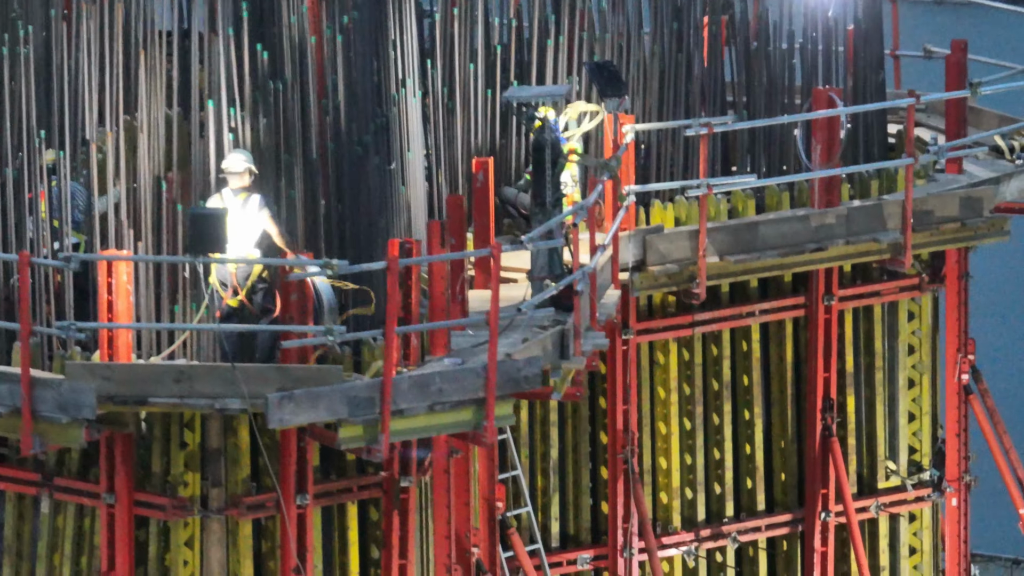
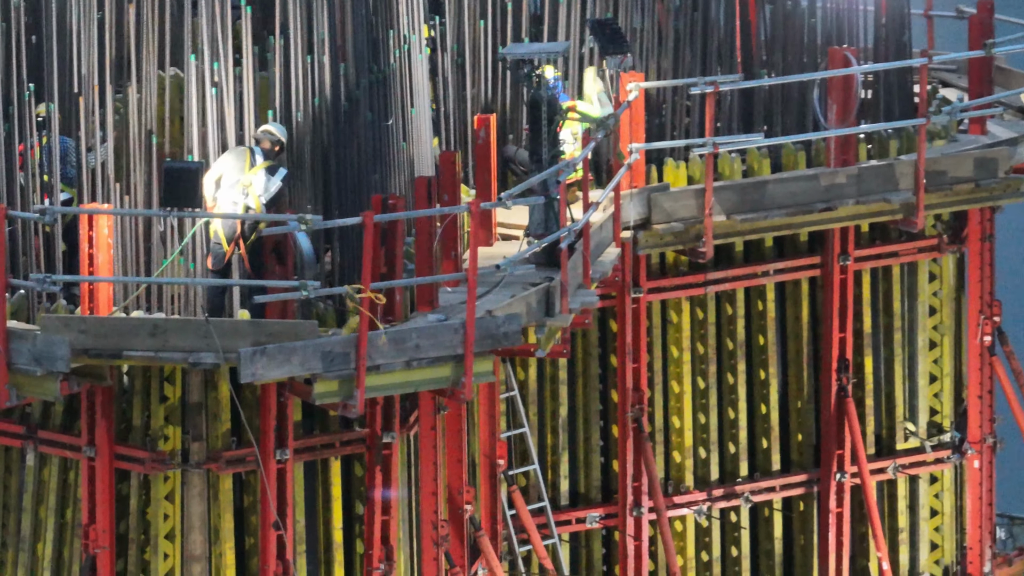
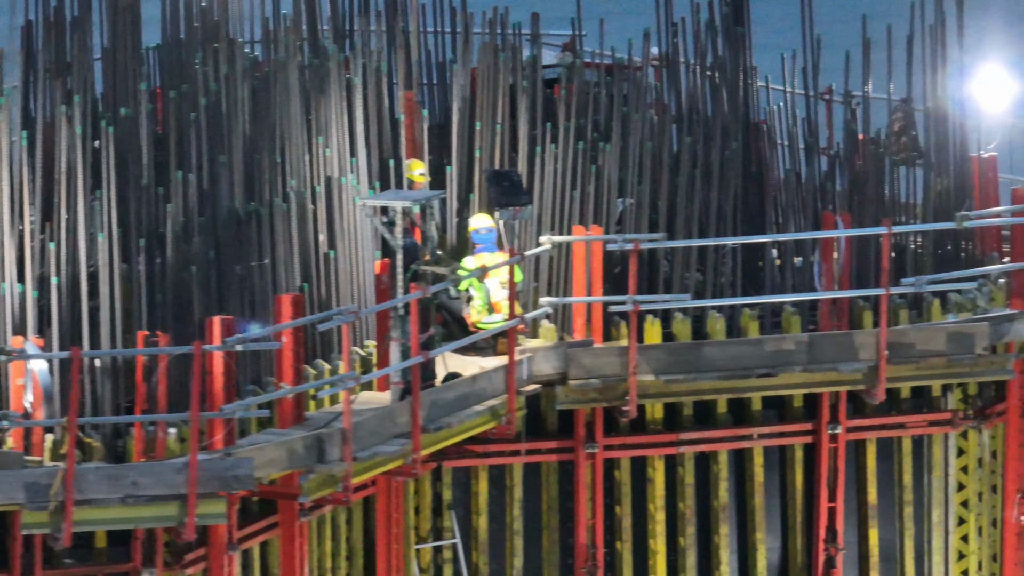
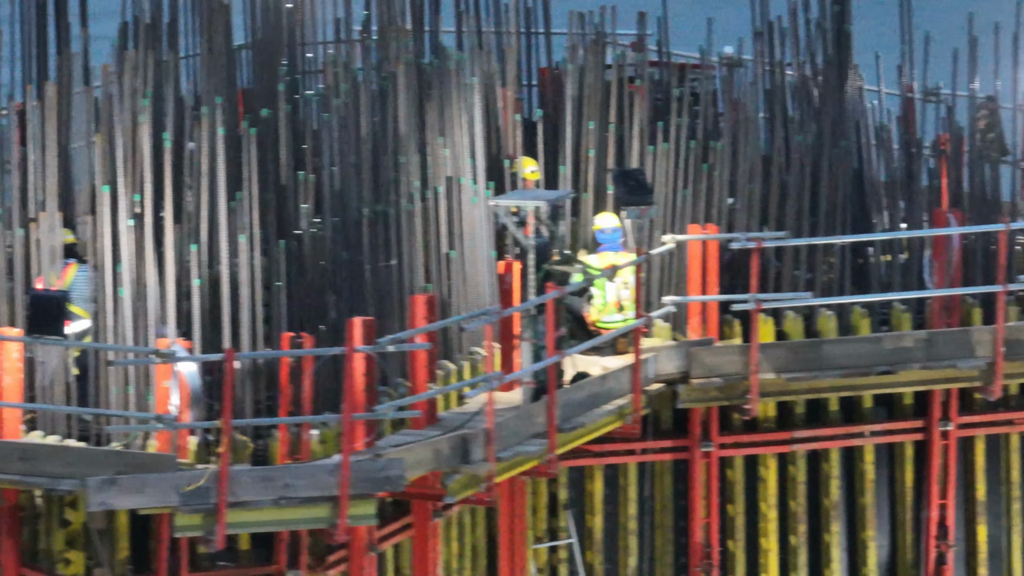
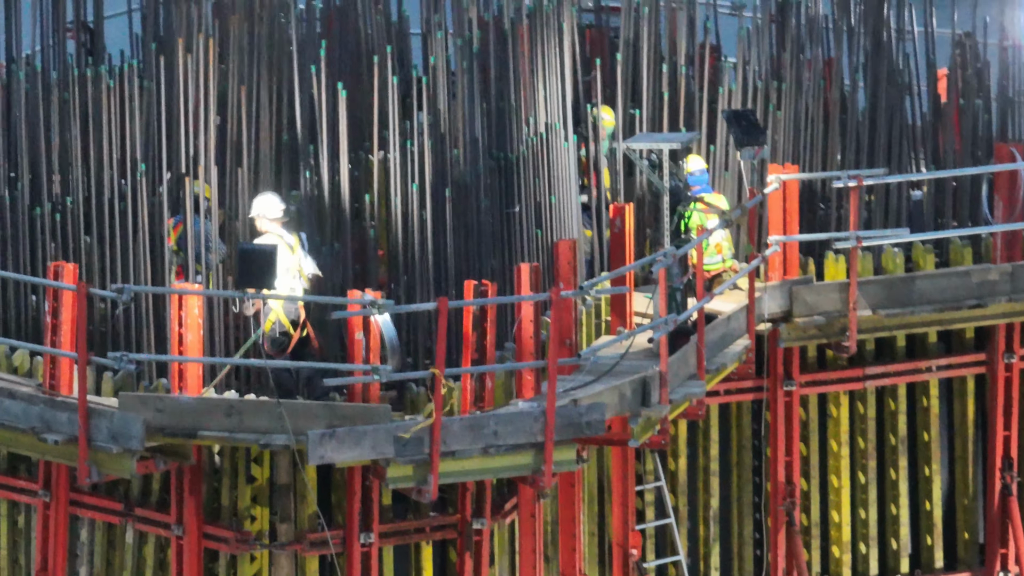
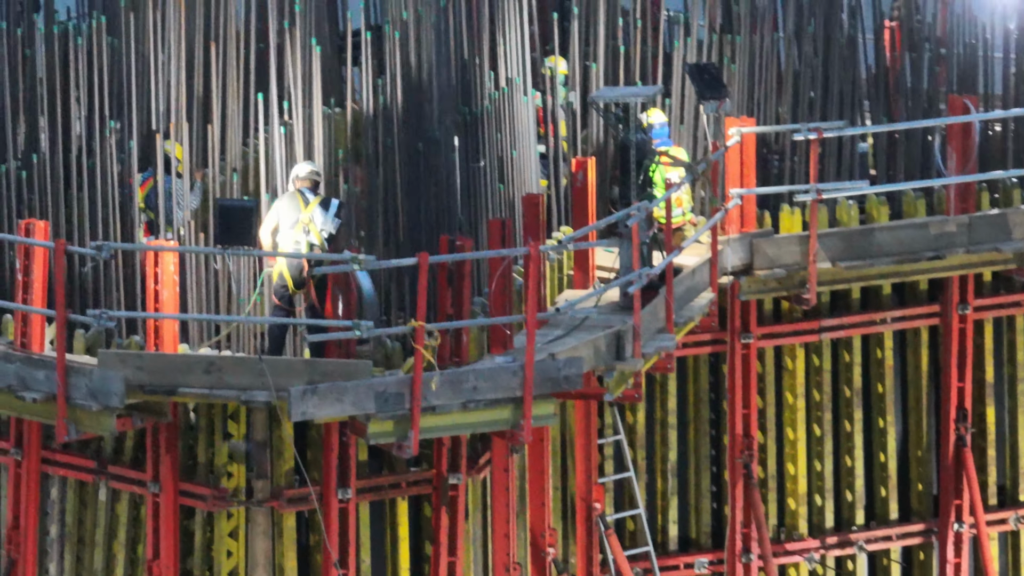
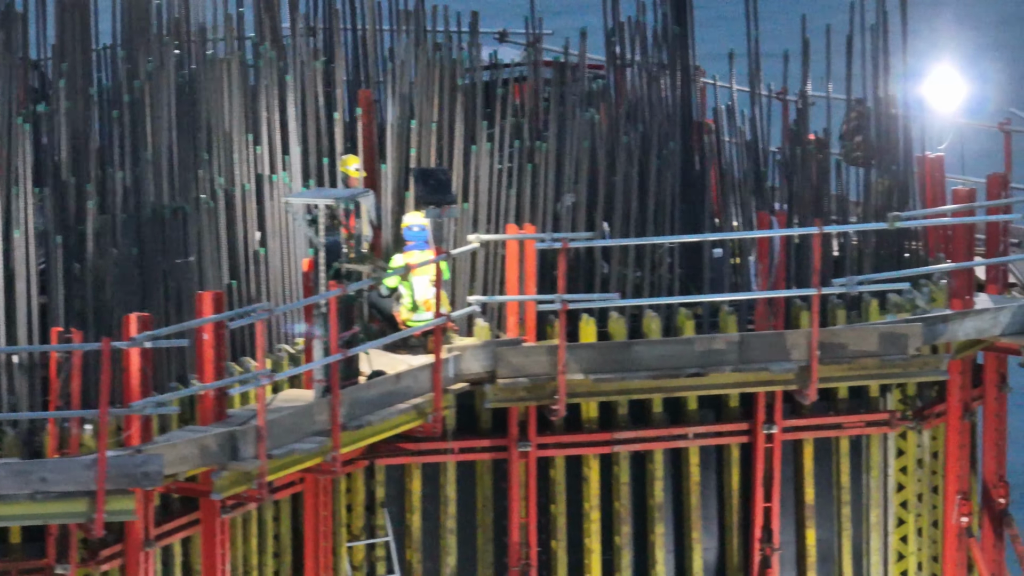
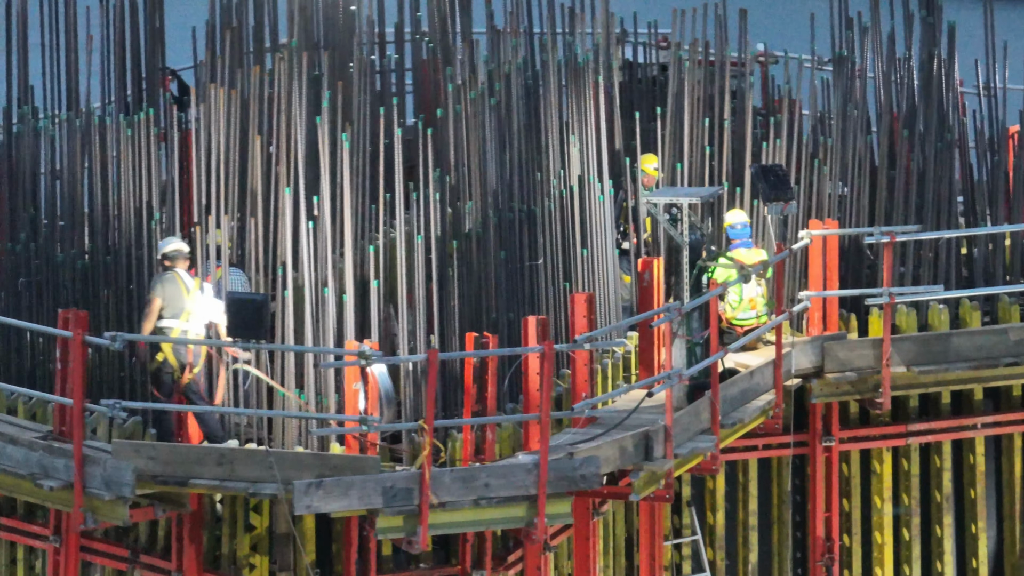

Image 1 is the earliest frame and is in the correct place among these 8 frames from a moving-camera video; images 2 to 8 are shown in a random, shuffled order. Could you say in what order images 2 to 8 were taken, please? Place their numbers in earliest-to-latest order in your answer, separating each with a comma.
2, 6, 5, 8, 4, 3, 7
